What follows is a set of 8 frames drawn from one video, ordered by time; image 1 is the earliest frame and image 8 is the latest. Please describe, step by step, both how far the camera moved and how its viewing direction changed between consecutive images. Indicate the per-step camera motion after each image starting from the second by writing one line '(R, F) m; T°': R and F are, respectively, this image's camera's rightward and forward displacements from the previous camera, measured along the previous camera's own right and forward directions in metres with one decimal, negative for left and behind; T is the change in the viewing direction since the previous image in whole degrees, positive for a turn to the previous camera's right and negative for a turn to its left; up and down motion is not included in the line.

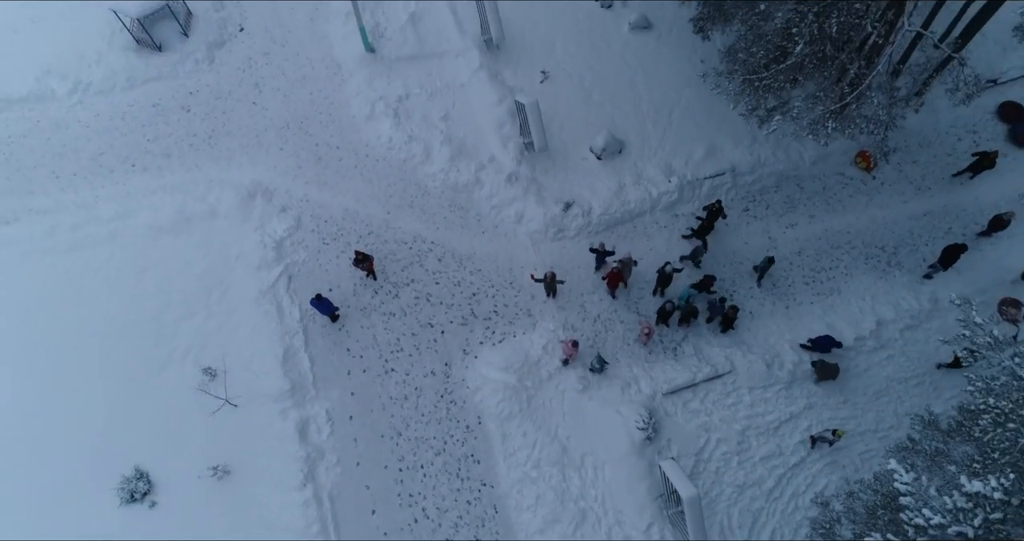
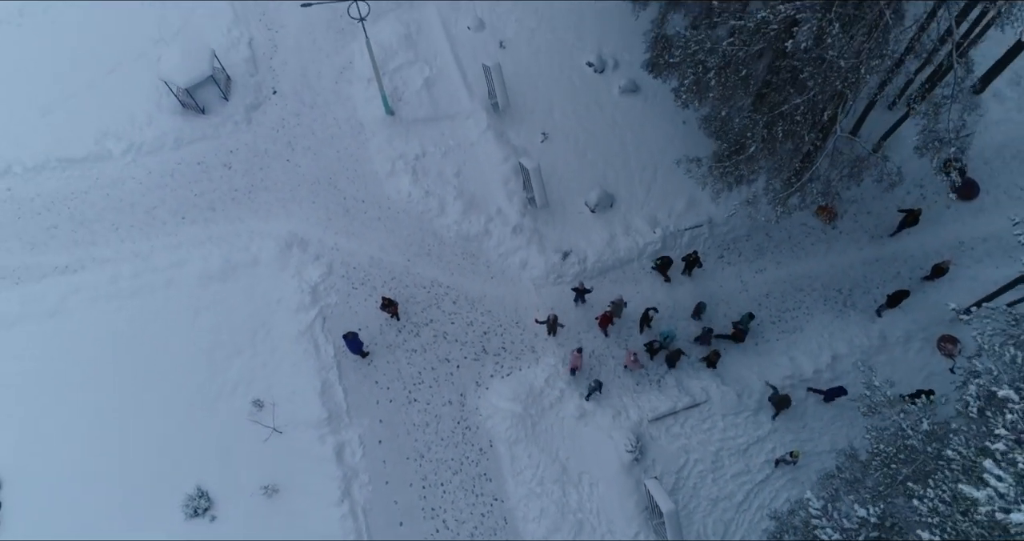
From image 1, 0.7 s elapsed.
(-0.1, -1.4) m; 0°
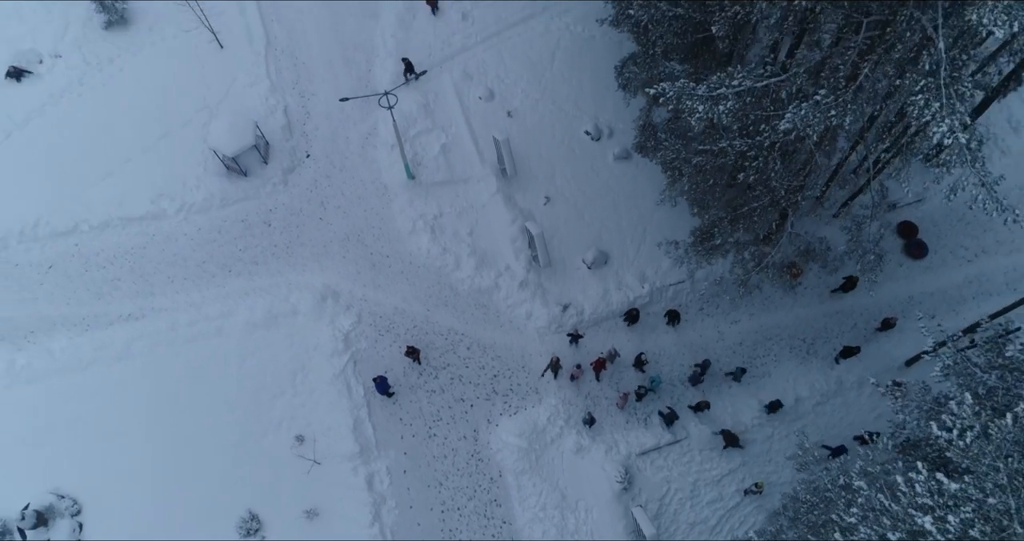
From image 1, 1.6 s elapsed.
(-0.1, -1.6) m; 0°
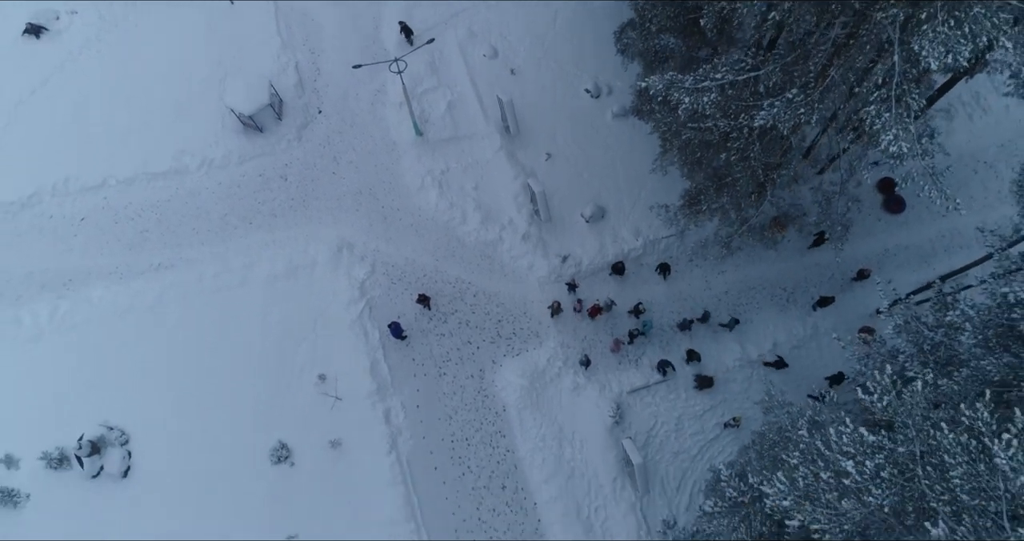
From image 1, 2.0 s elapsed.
(-0.1, -1.0) m; 0°
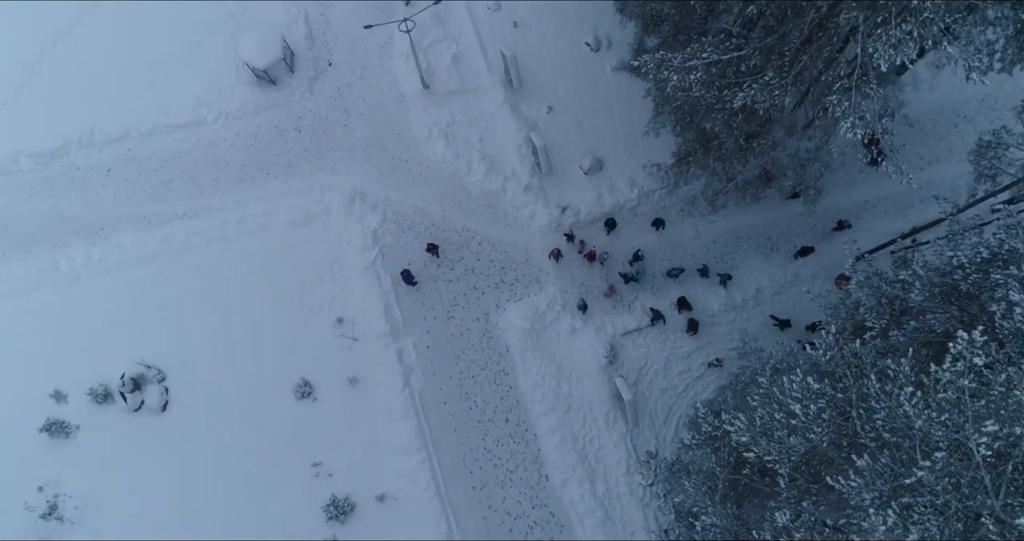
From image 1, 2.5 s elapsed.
(0.0, -0.9) m; 0°
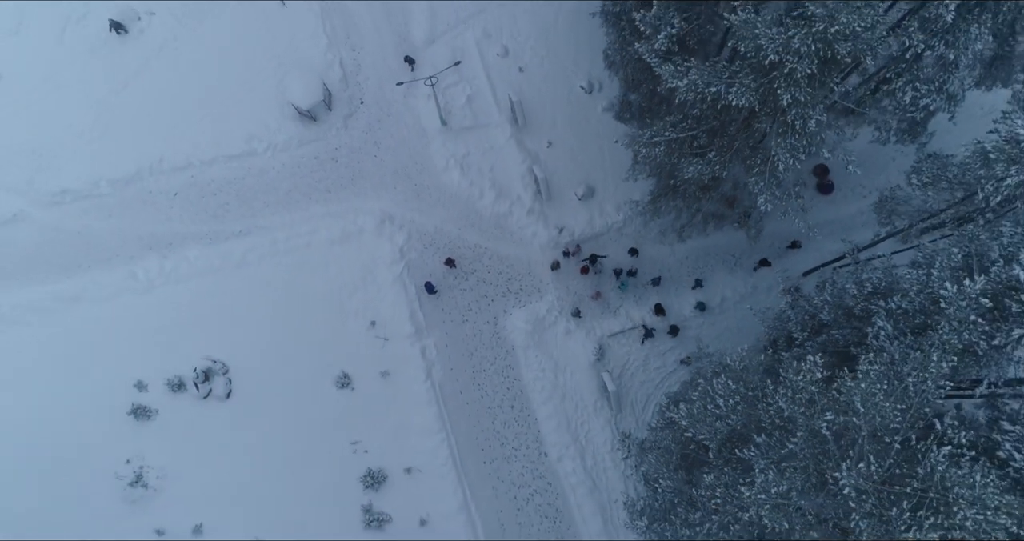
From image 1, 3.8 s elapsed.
(-0.1, -2.8) m; 0°
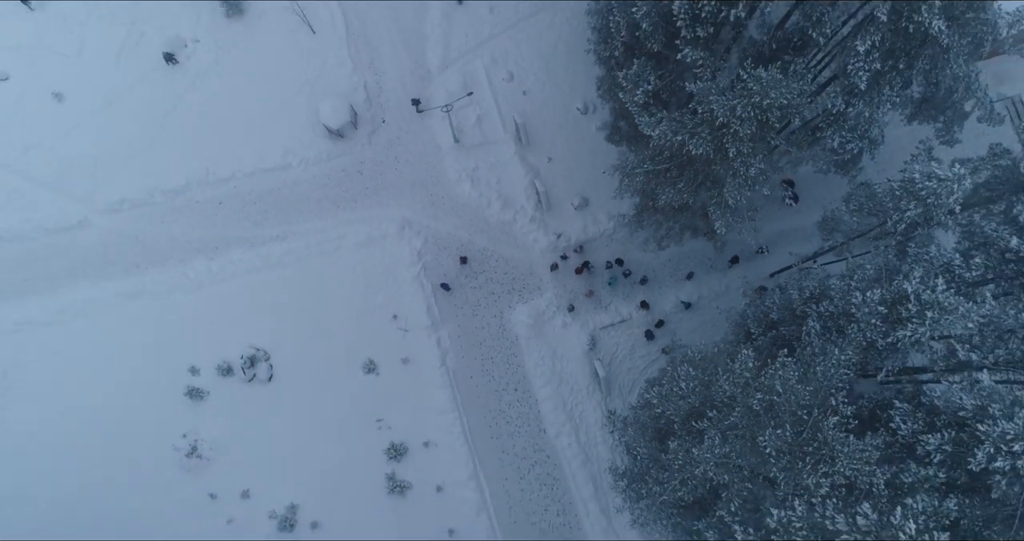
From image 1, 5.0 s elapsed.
(-0.1, -2.5) m; 0°
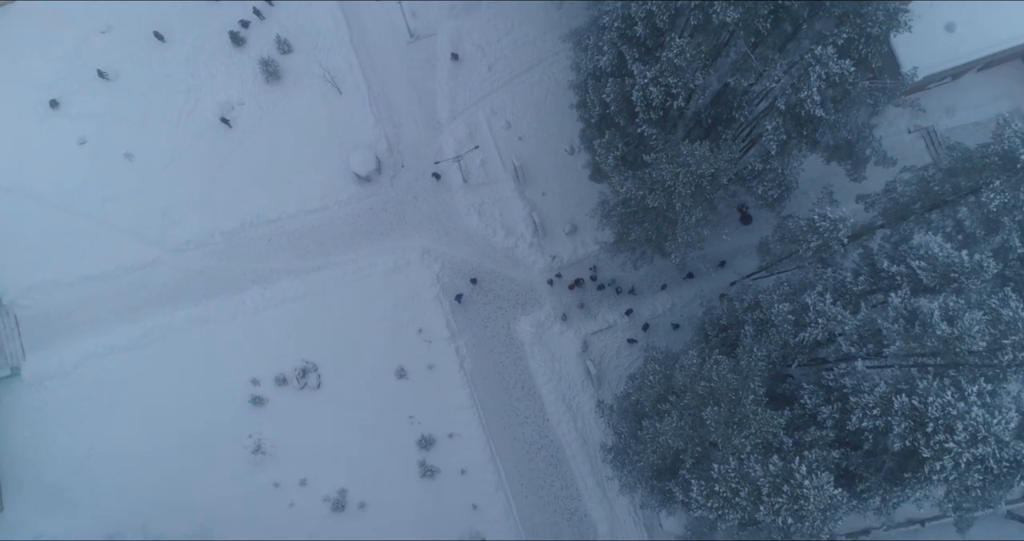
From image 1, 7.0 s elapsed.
(-0.2, -4.0) m; 0°
